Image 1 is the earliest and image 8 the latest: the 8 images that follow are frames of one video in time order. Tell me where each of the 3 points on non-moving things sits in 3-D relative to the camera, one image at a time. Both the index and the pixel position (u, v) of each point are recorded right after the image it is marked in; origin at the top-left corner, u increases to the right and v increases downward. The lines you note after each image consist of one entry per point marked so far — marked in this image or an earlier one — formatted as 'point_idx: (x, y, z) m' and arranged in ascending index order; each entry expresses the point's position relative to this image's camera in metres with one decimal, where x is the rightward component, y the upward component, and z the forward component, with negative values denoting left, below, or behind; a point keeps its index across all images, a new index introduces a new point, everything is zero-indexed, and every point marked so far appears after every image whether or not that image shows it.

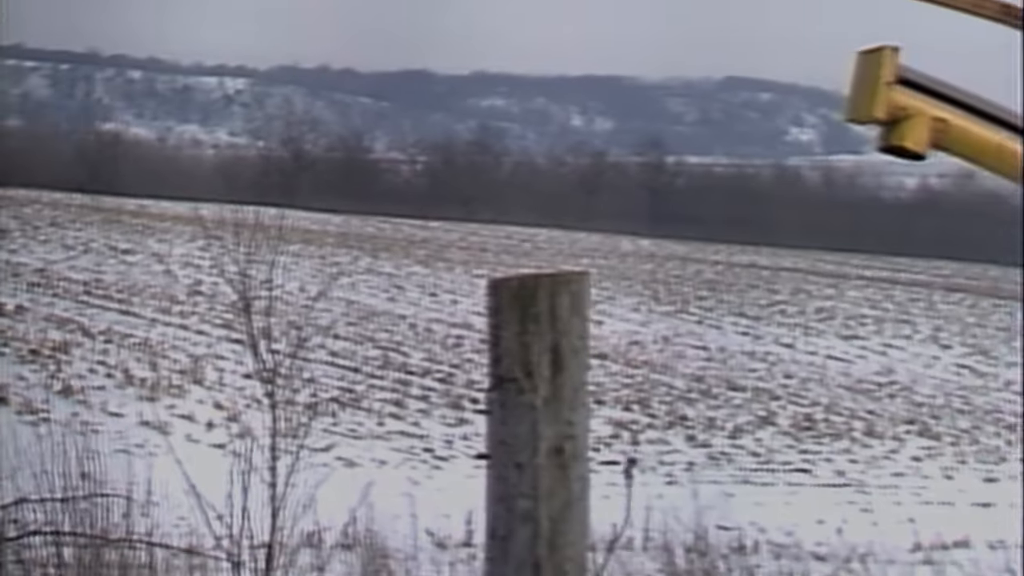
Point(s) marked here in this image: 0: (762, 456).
0: (+0.6, -0.4, +2.5) m
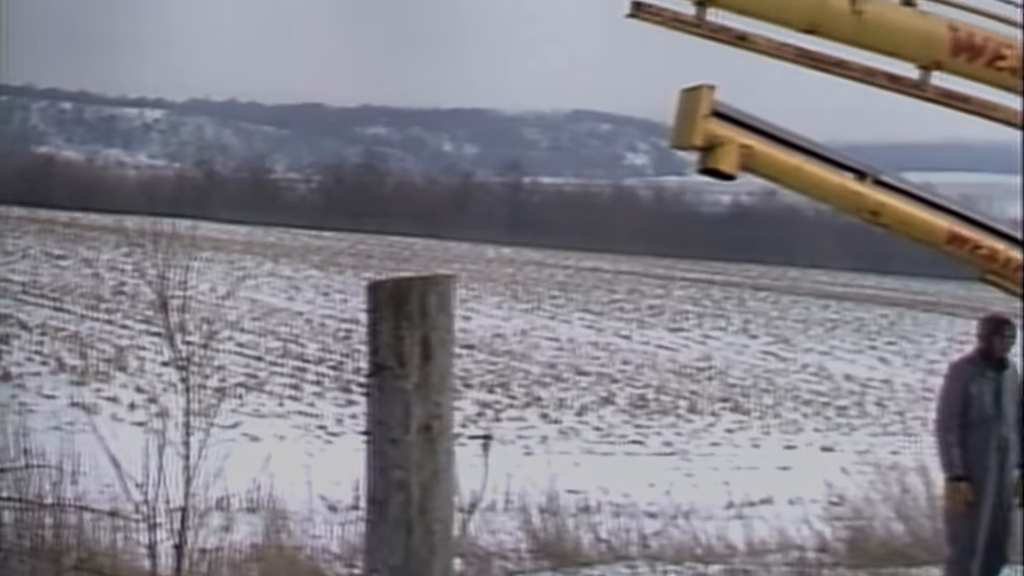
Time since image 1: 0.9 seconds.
0: (+0.2, -0.4, +3.0) m
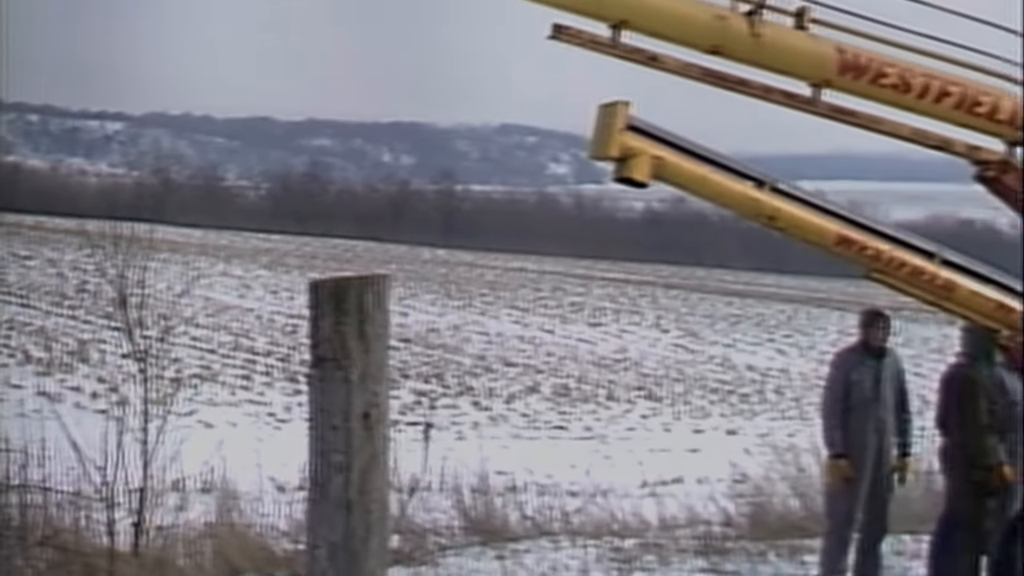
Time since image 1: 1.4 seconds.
0: (0.0, -0.4, +3.3) m
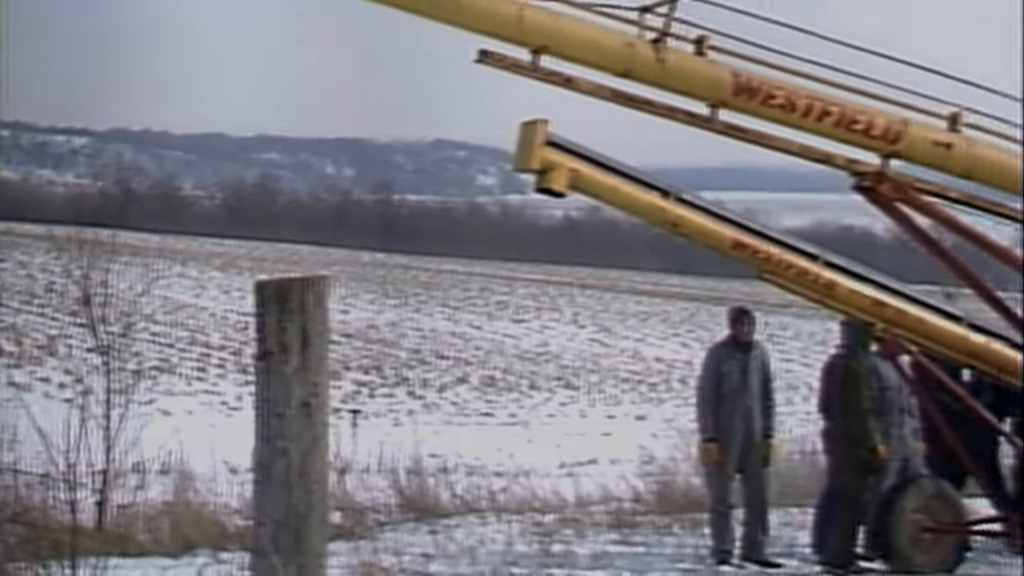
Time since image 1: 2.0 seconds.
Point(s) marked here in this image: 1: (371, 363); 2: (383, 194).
0: (-0.2, -0.4, +3.6) m
1: (-0.5, -0.2, +3.6) m
2: (-0.4, +0.3, +3.6) m
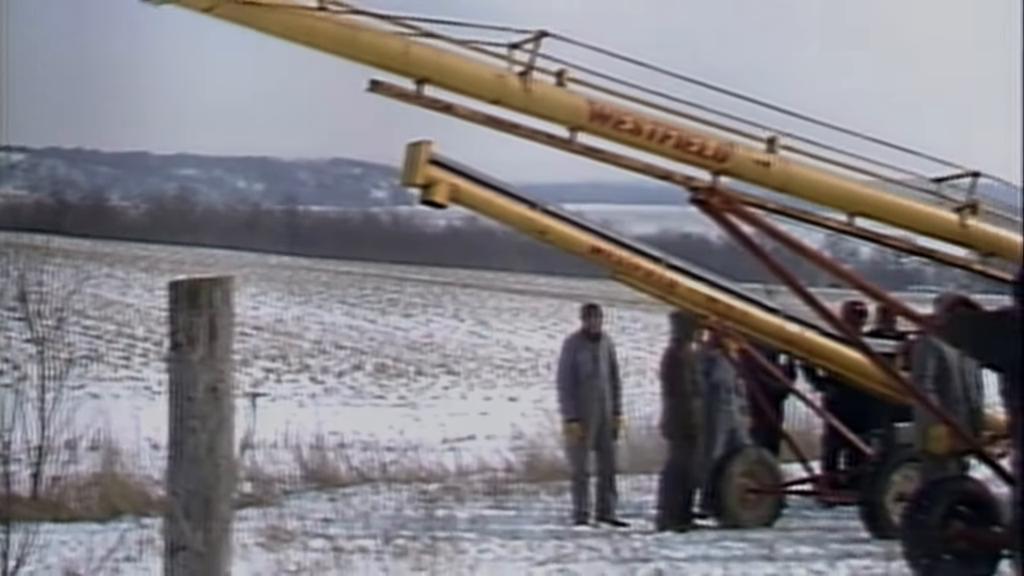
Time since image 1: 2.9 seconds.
0: (-0.6, -0.4, +4.1) m
1: (-0.9, -0.2, +4.1) m
2: (-0.8, +0.3, +4.1) m
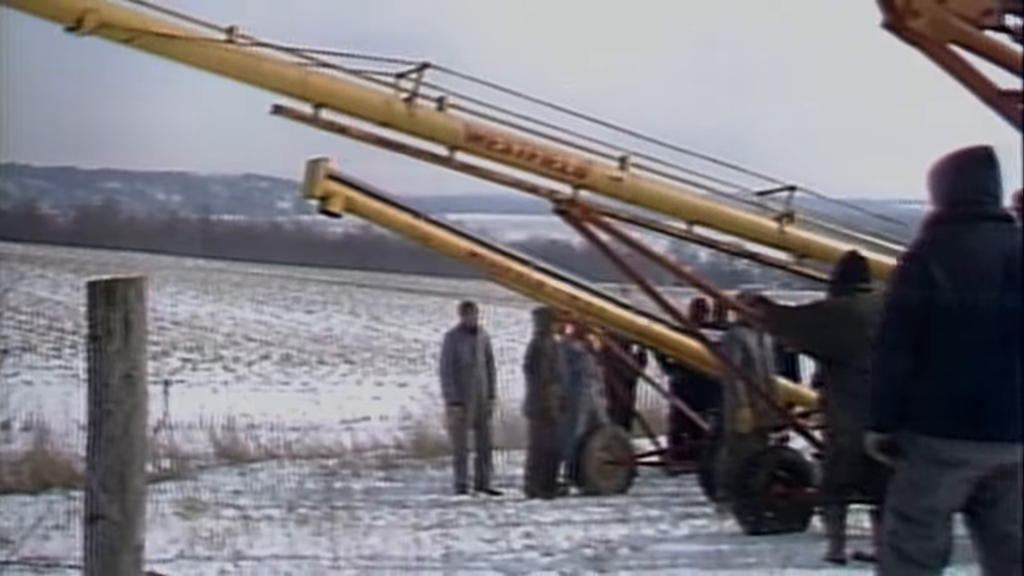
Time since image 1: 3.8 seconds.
0: (-1.1, -0.4, +4.7) m
1: (-1.3, -0.2, +4.6) m
2: (-1.3, +0.3, +4.6) m
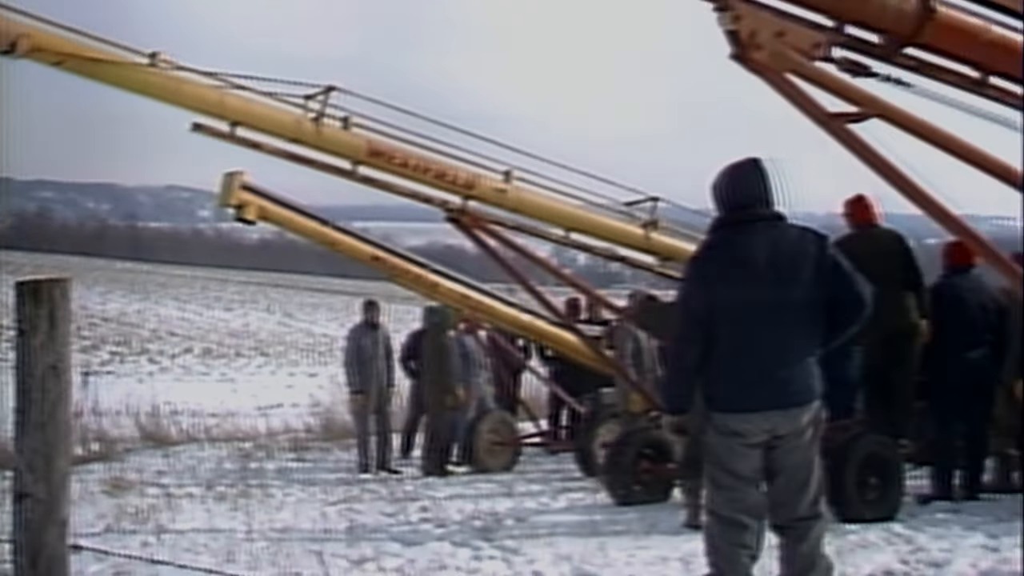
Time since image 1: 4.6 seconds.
0: (-1.5, -0.4, +5.2) m
1: (-1.8, -0.2, +5.1) m
2: (-1.8, +0.3, +5.1) m
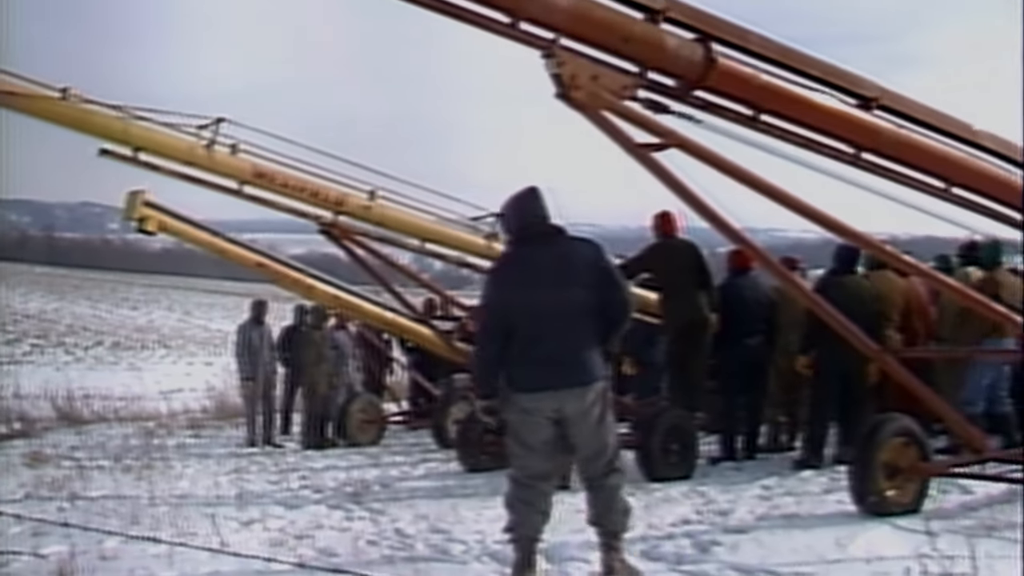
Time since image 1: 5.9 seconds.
0: (-2.3, -0.4, +6.0) m
1: (-2.5, -0.2, +5.9) m
2: (-2.5, +0.3, +6.0) m
